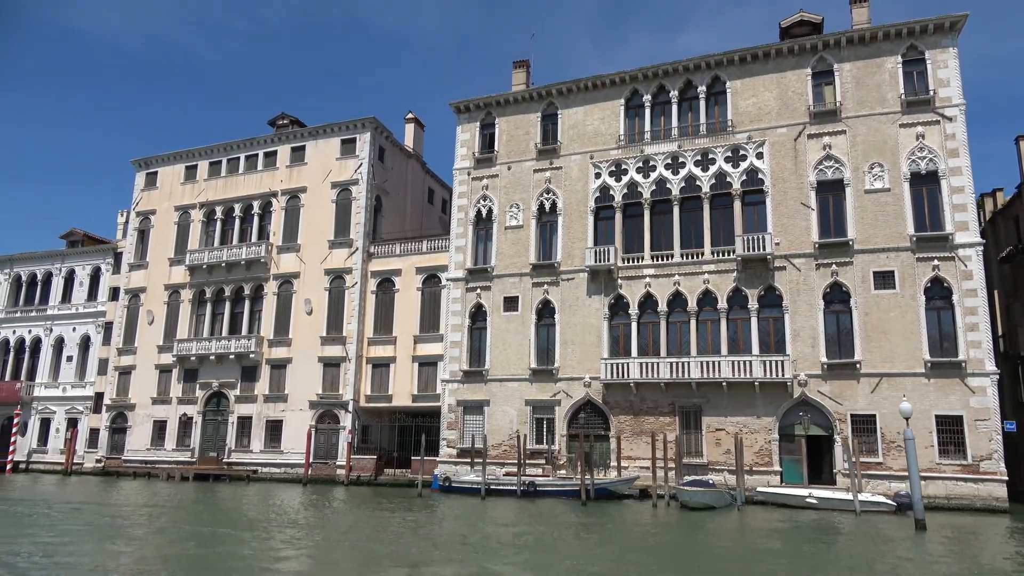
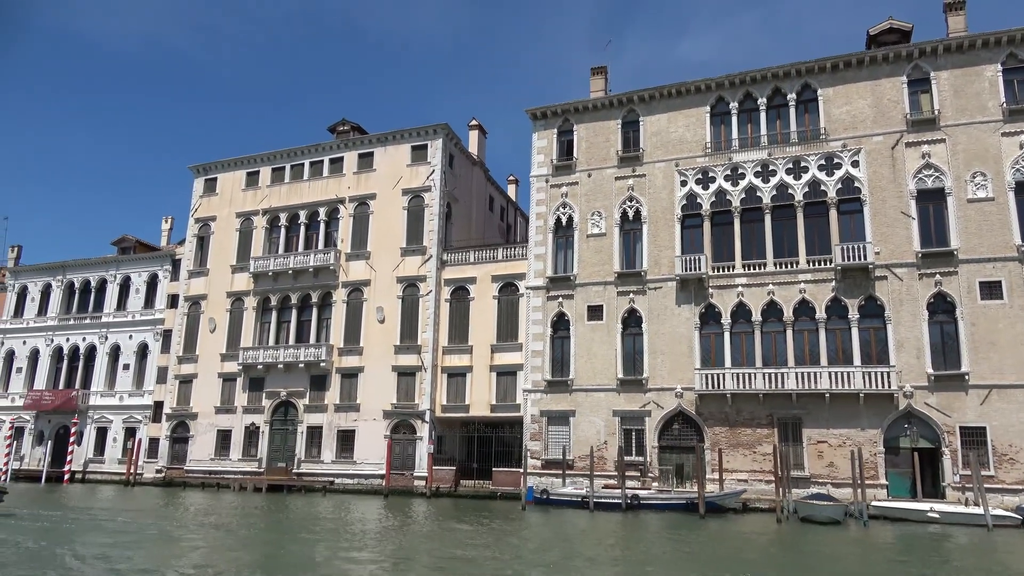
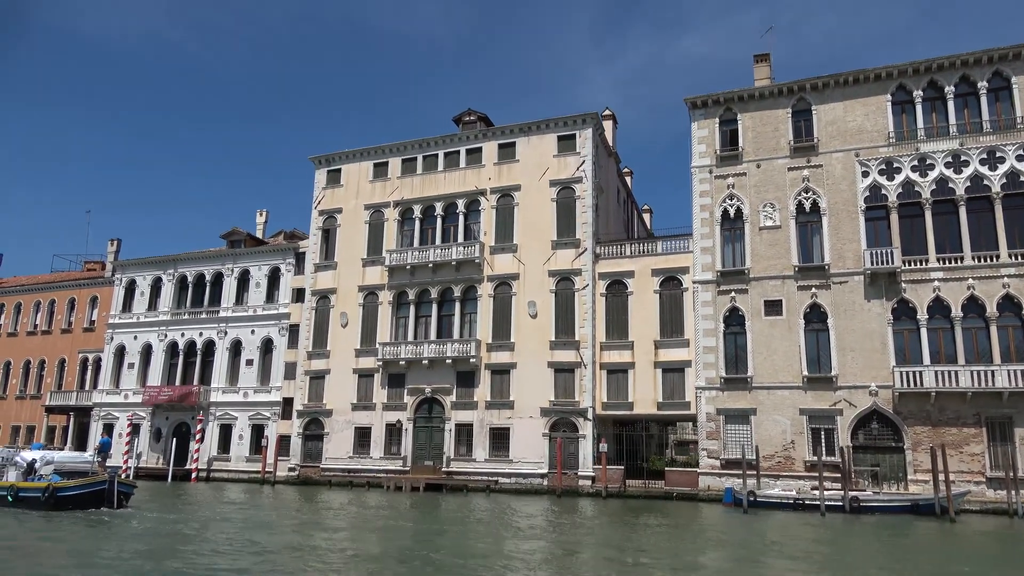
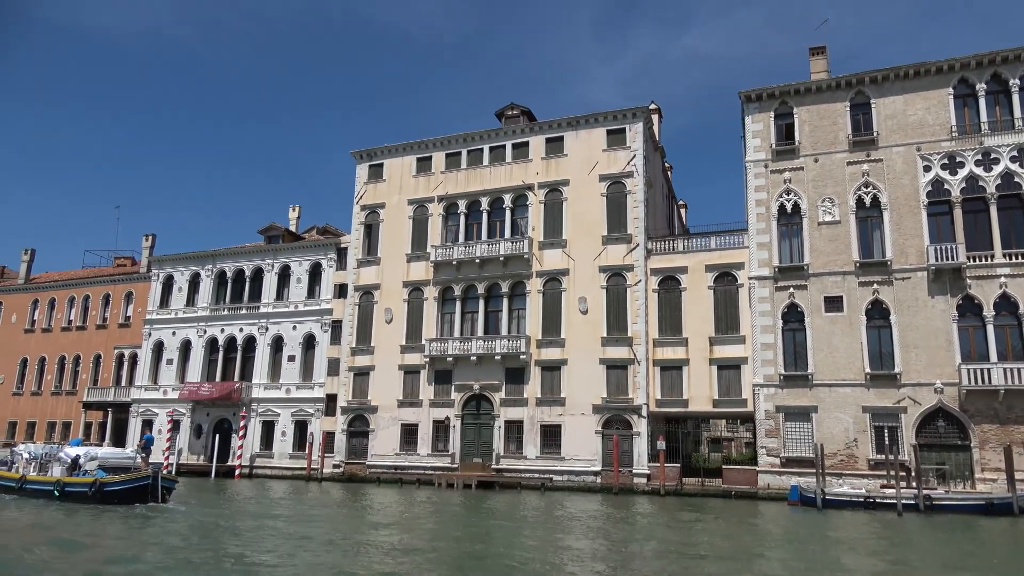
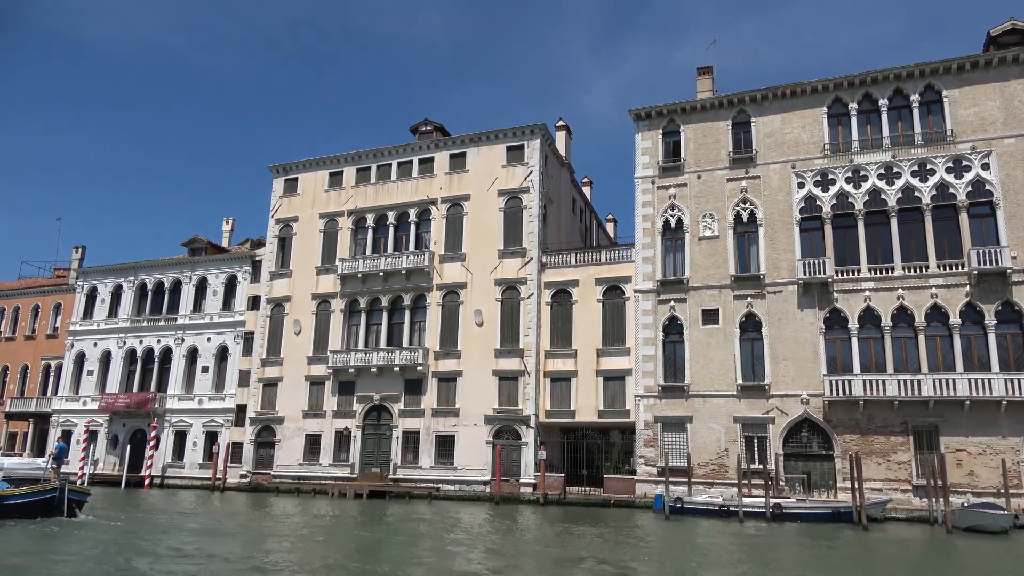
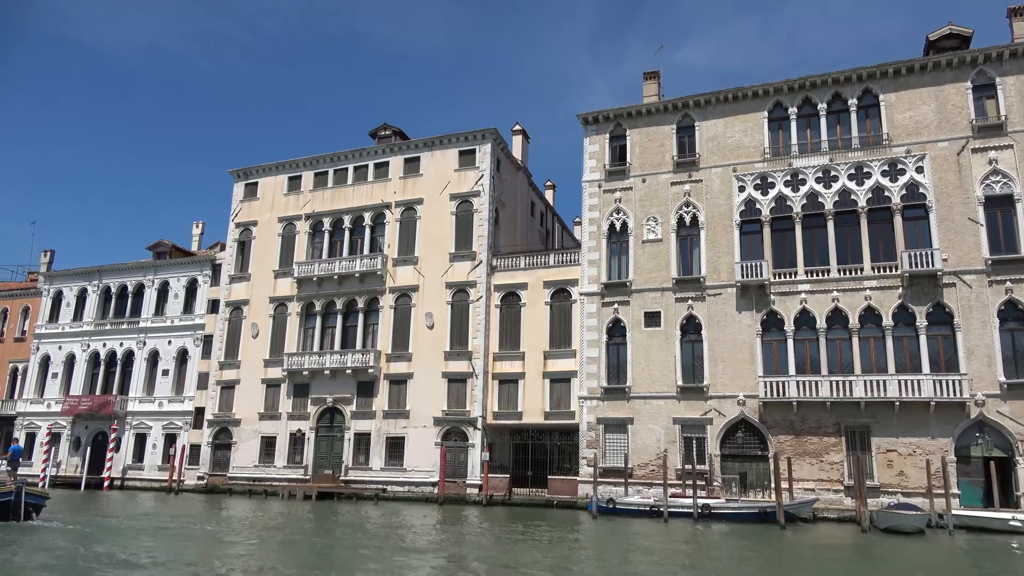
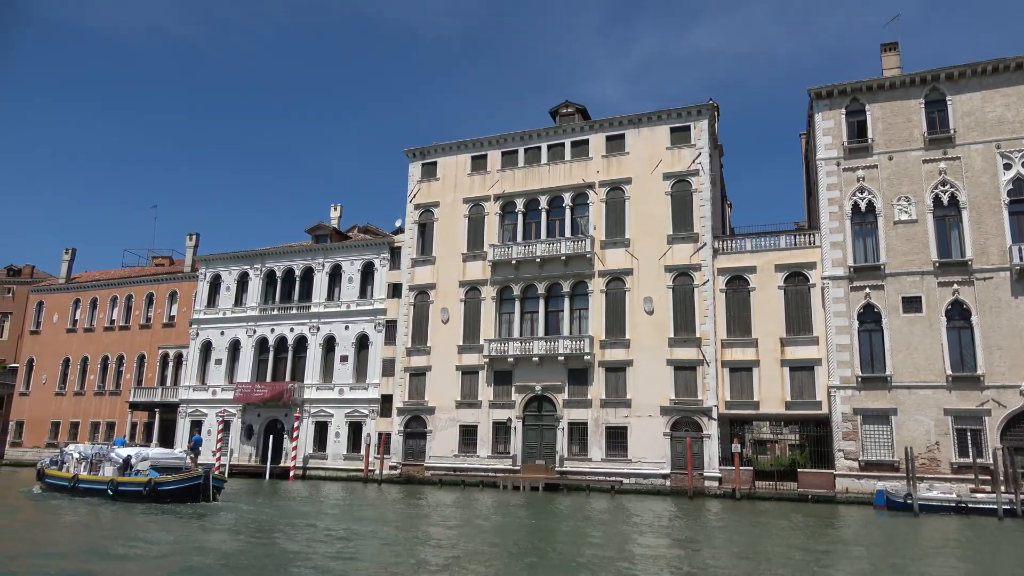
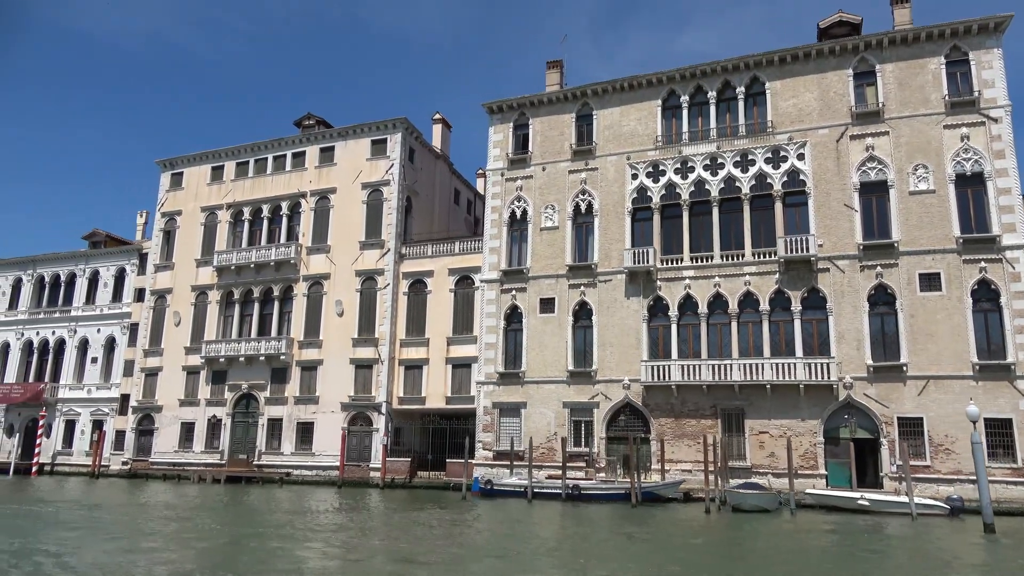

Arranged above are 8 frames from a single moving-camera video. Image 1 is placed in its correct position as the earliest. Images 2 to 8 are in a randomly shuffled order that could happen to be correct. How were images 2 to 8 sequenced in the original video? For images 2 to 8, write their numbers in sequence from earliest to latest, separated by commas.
8, 2, 6, 5, 3, 4, 7
